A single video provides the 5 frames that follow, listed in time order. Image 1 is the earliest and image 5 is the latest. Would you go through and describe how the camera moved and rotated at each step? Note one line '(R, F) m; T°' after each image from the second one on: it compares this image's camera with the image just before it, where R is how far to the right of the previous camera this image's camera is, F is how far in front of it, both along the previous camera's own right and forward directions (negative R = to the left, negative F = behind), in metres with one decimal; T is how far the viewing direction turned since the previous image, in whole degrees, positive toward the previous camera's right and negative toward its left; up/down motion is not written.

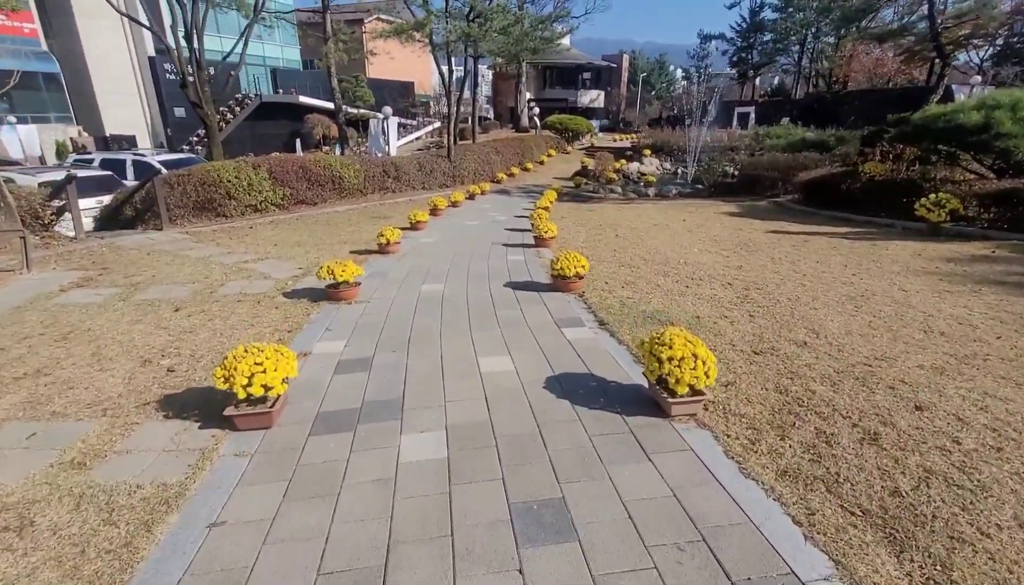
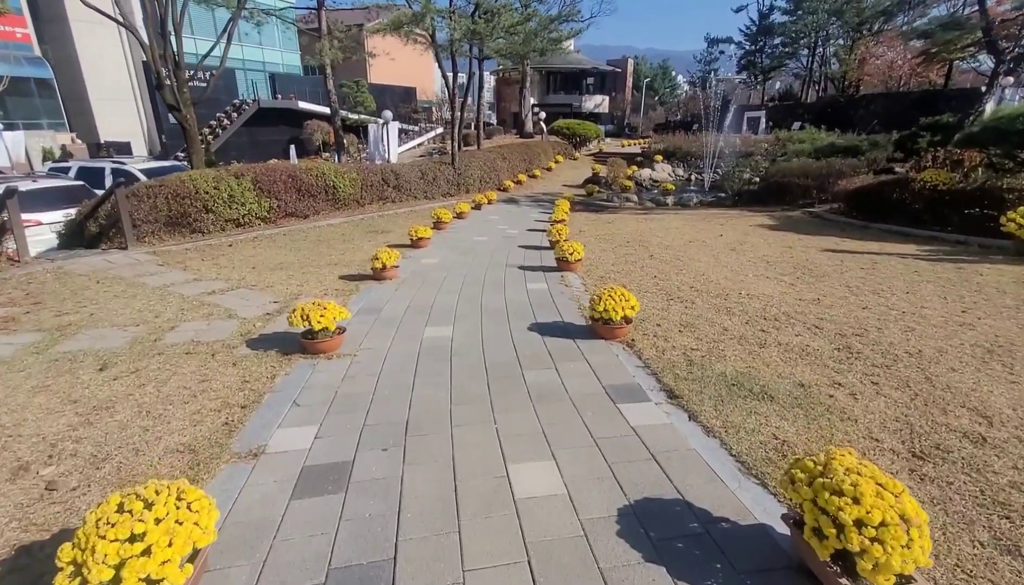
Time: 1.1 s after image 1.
(-0.2, +1.2) m; 0°
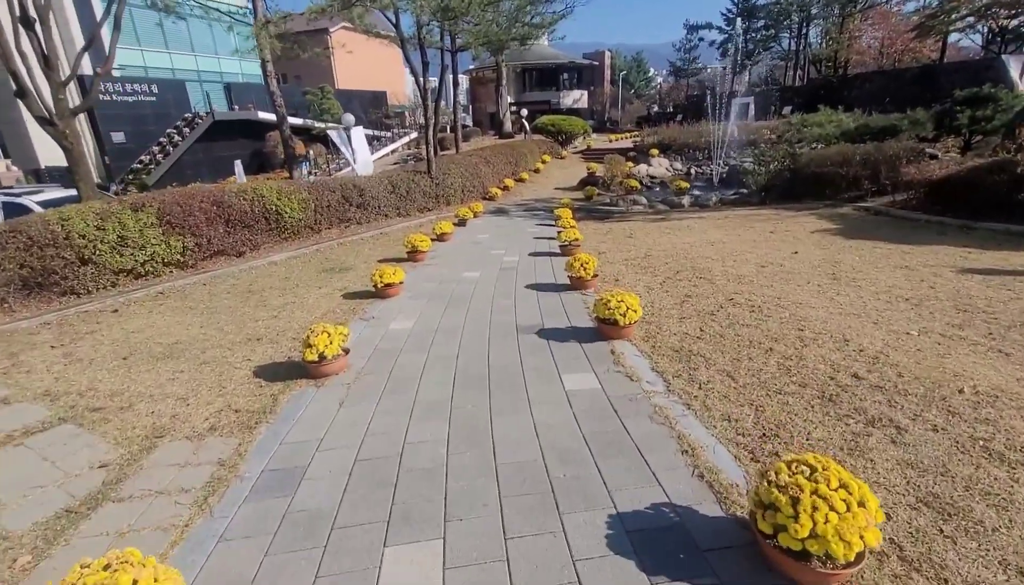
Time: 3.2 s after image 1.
(-0.2, +2.4) m; +2°
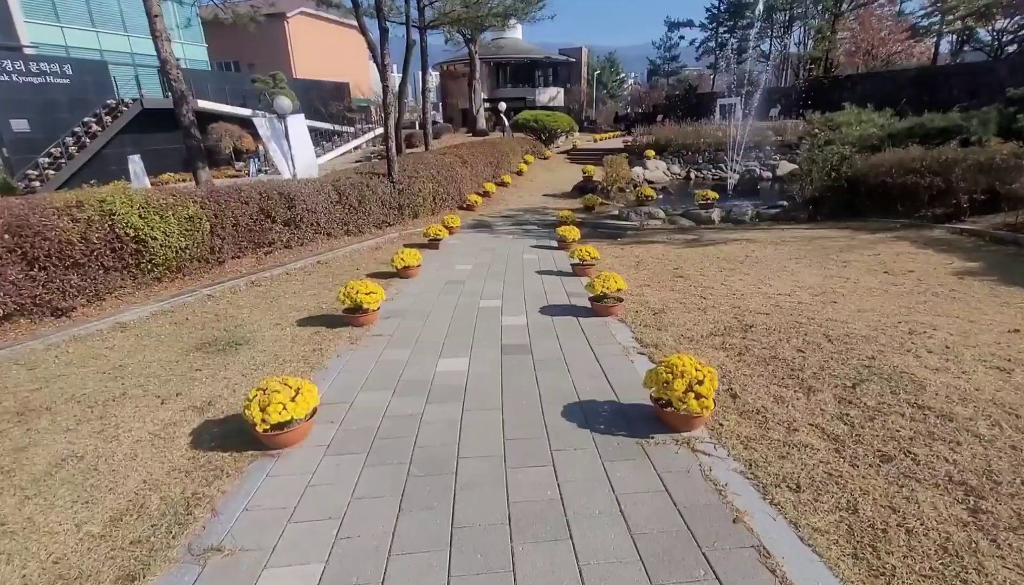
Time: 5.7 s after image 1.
(-0.3, +3.1) m; +3°
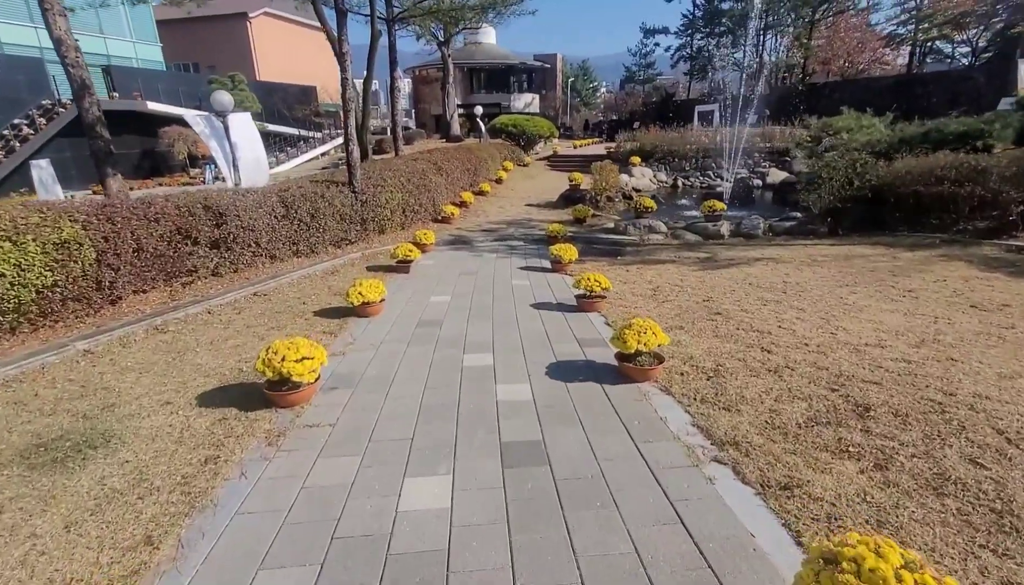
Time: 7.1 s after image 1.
(-0.2, +1.5) m; +3°
